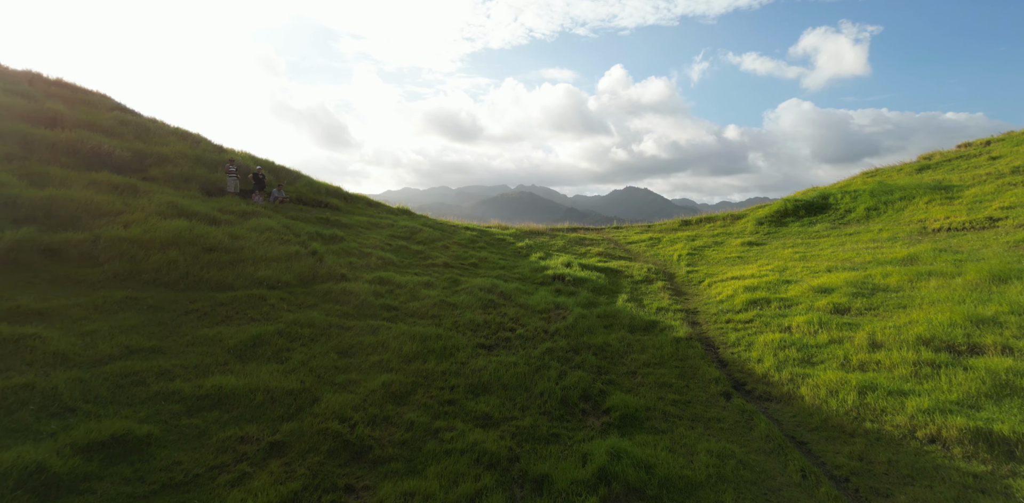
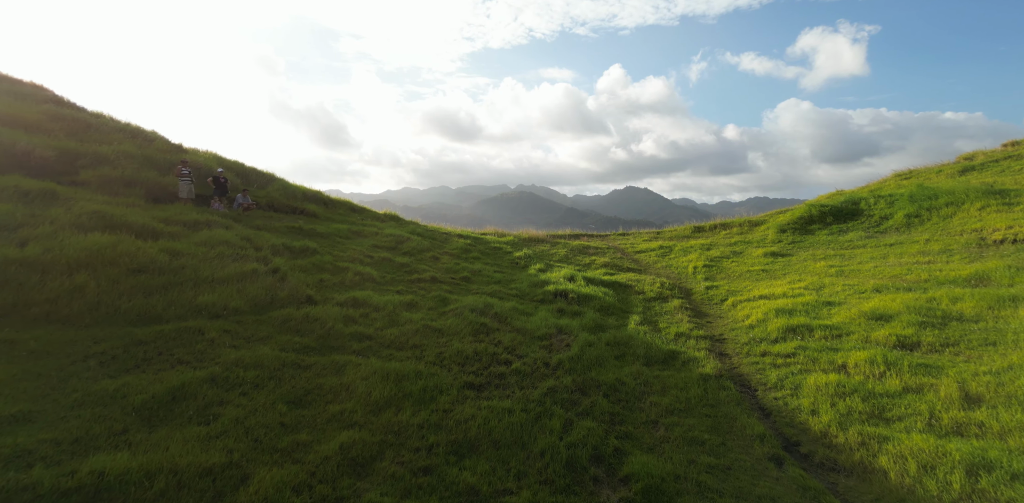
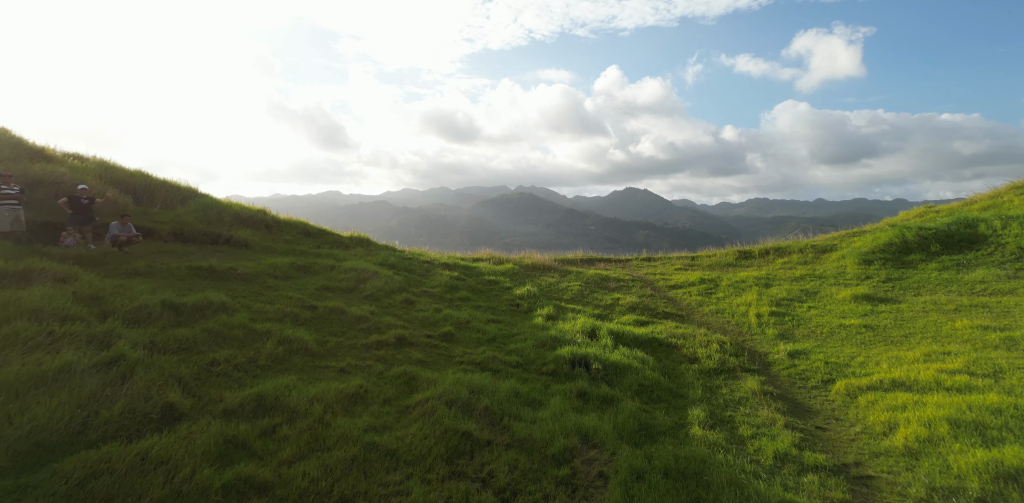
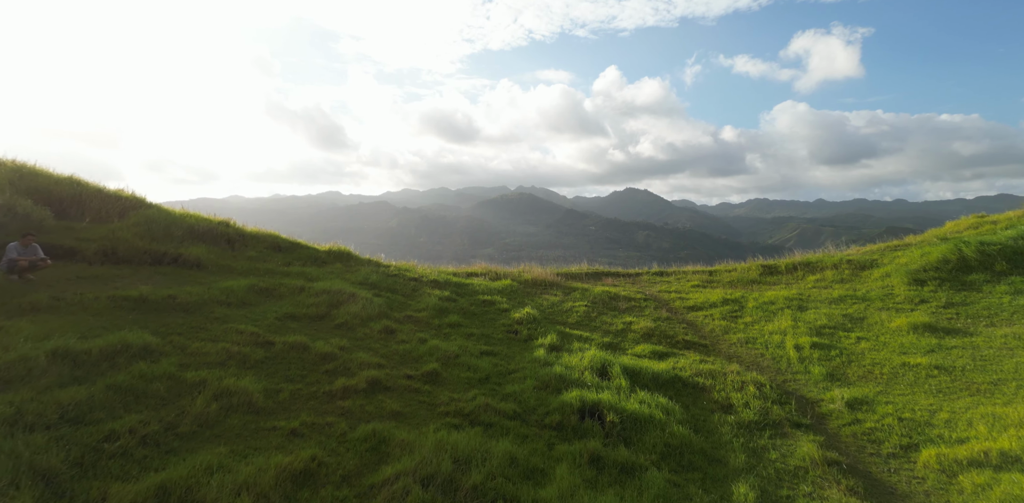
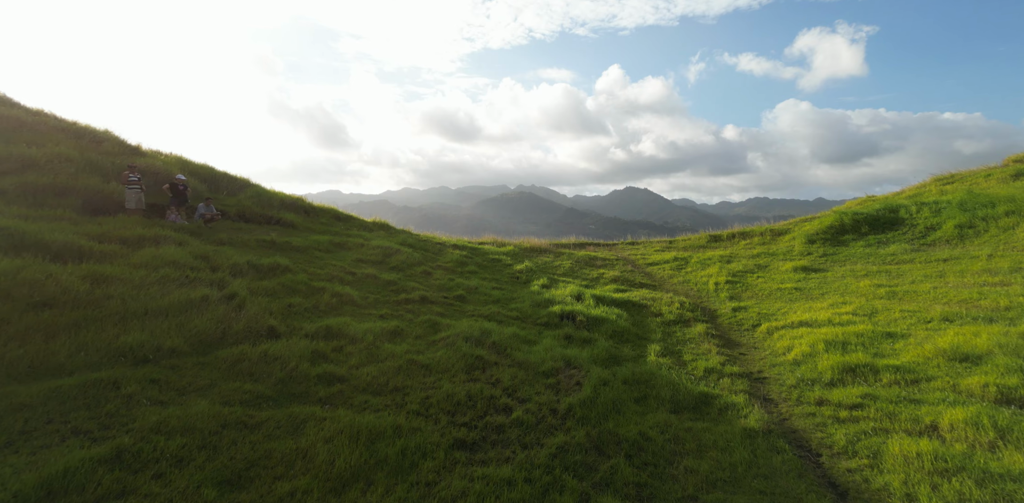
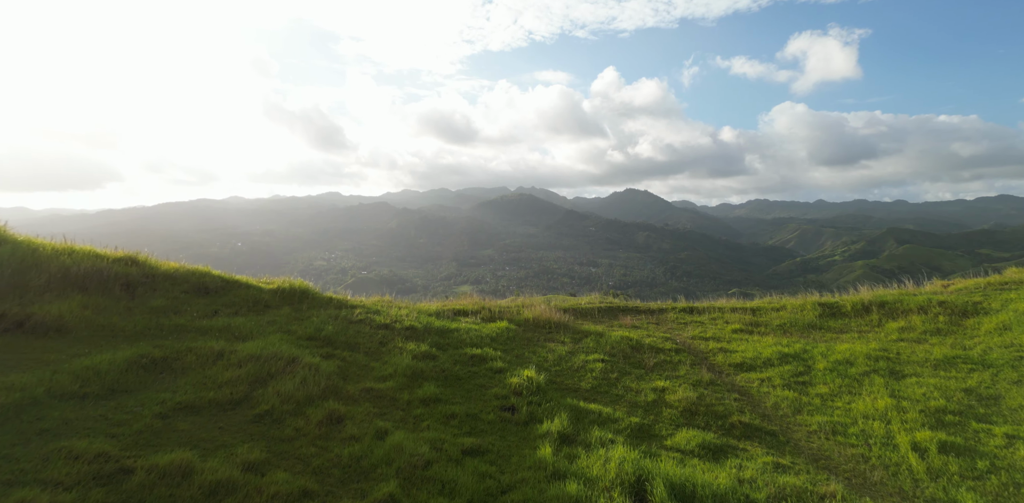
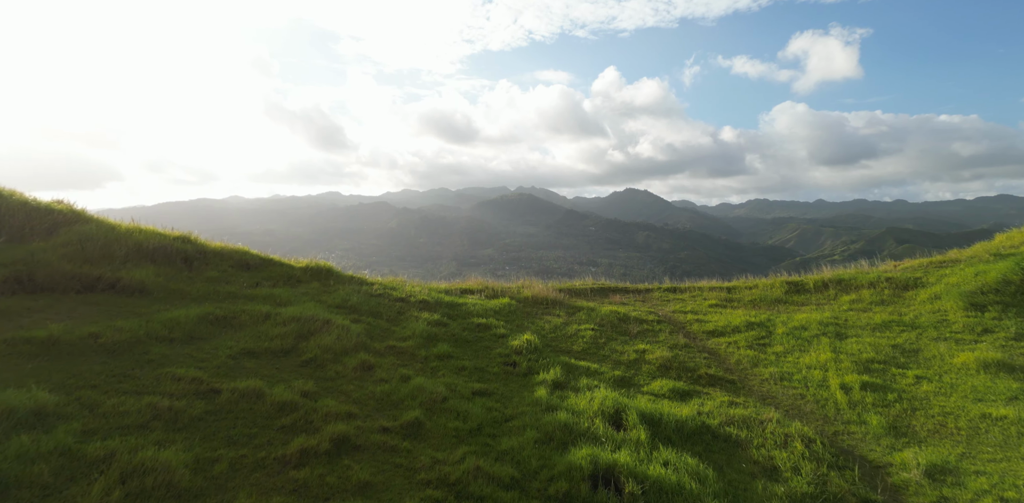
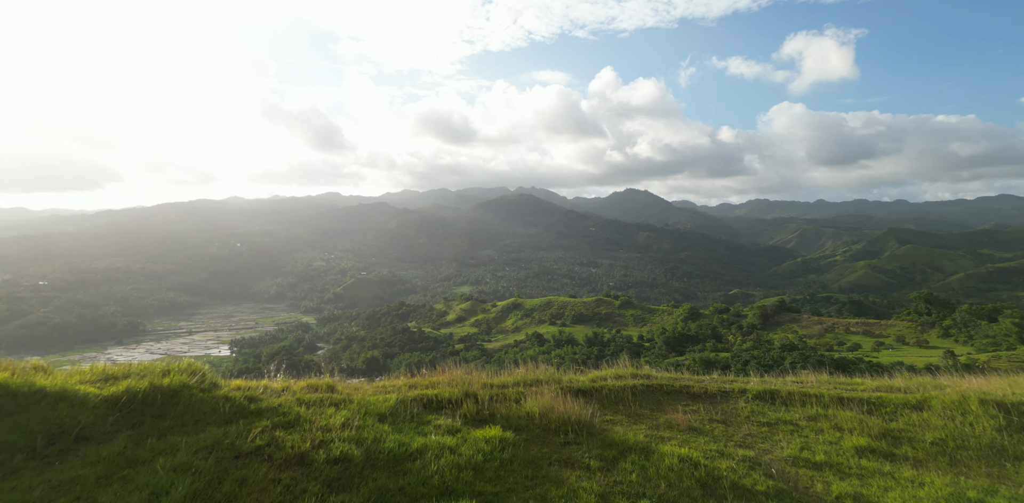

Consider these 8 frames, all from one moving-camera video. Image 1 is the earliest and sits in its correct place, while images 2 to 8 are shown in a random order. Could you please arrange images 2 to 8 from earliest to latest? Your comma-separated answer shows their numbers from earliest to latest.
2, 5, 3, 4, 7, 6, 8
